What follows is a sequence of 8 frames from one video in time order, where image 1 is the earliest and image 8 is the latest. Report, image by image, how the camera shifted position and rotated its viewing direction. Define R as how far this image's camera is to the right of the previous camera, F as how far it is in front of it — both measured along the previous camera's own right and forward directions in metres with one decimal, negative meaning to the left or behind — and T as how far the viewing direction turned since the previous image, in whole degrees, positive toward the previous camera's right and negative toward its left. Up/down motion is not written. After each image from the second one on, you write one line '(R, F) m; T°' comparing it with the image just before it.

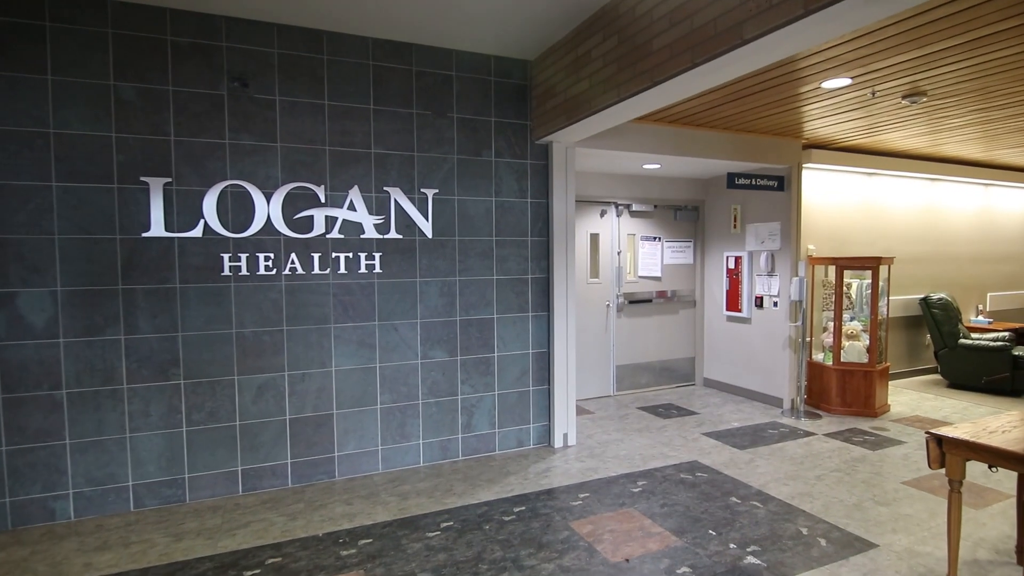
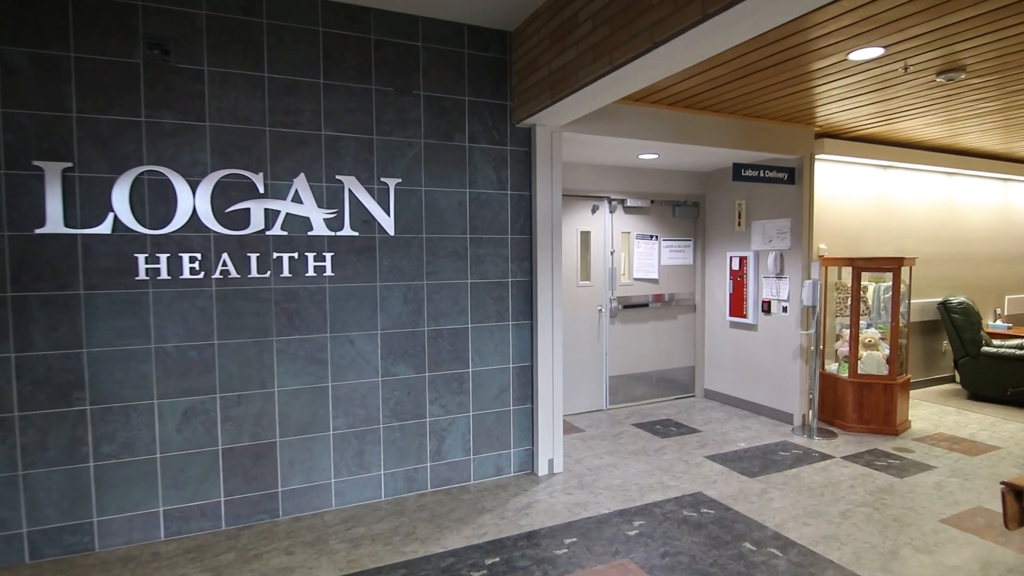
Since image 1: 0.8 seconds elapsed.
(+0.1, +0.5) m; +1°
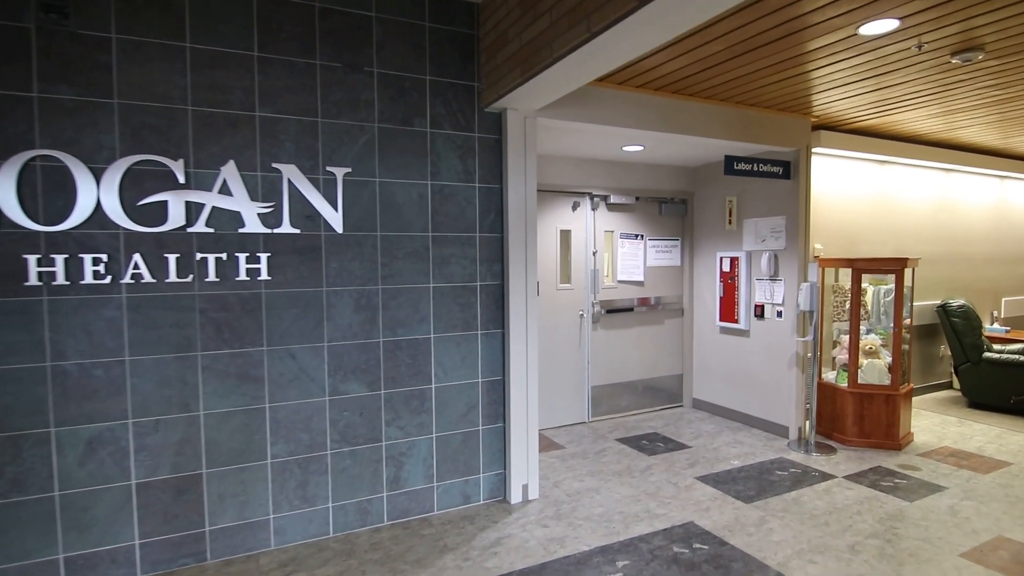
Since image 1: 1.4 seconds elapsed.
(+0.1, +0.4) m; +1°
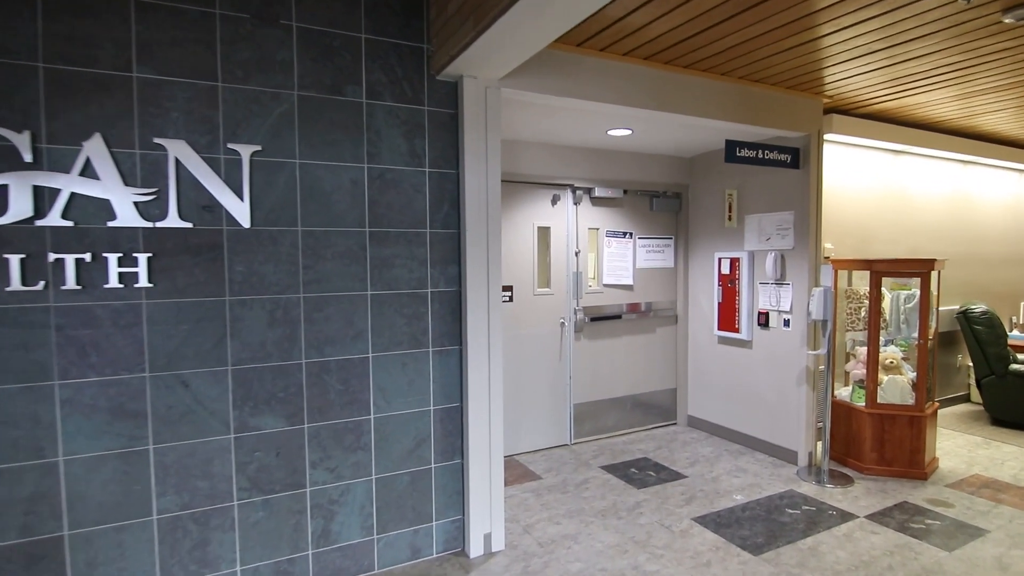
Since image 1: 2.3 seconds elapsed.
(+0.2, +0.6) m; +1°
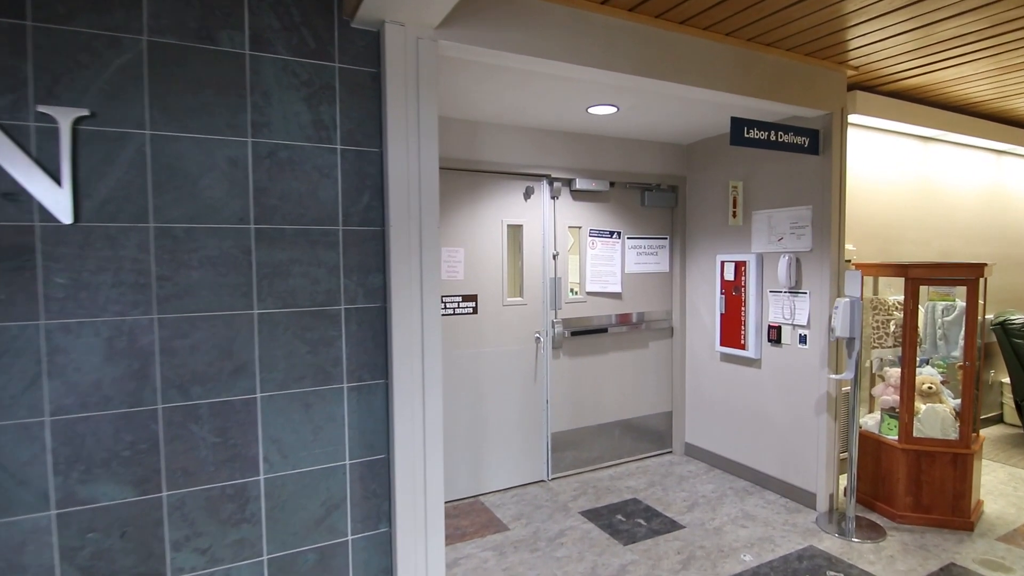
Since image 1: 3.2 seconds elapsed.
(+0.2, +0.6) m; 0°
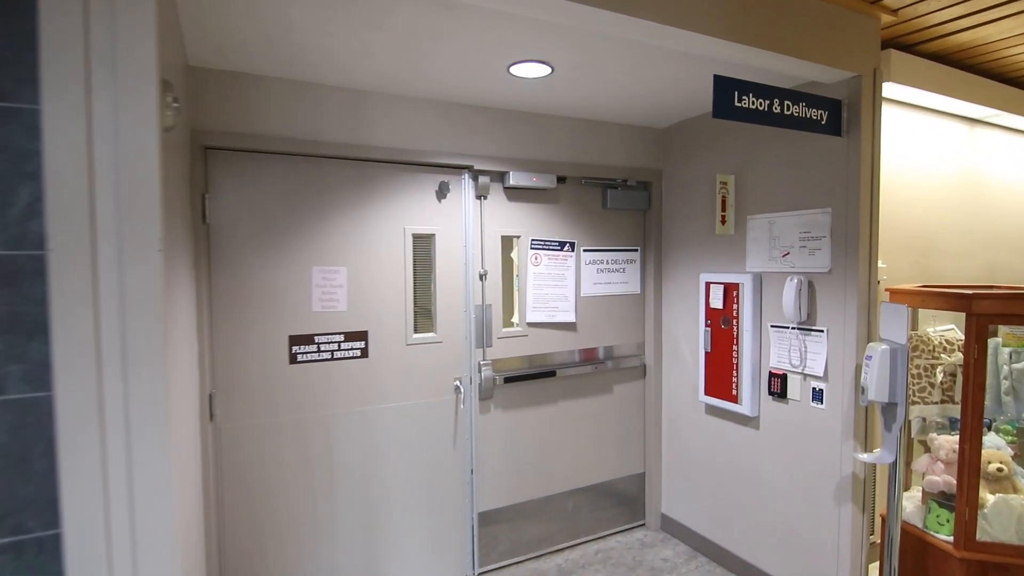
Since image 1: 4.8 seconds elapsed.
(+0.4, +0.9) m; 0°
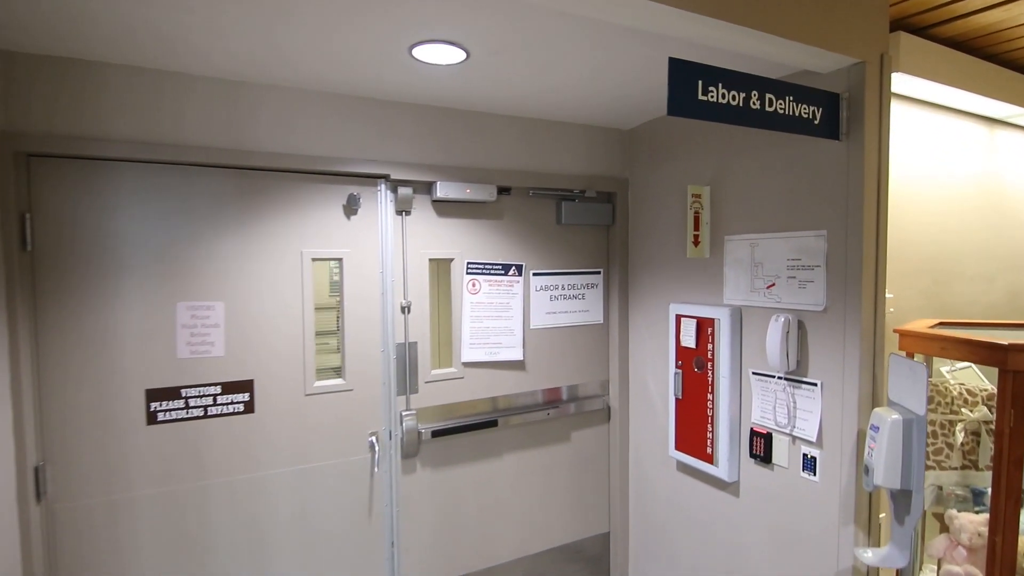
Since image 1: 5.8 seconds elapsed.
(+0.3, +0.4) m; 0°
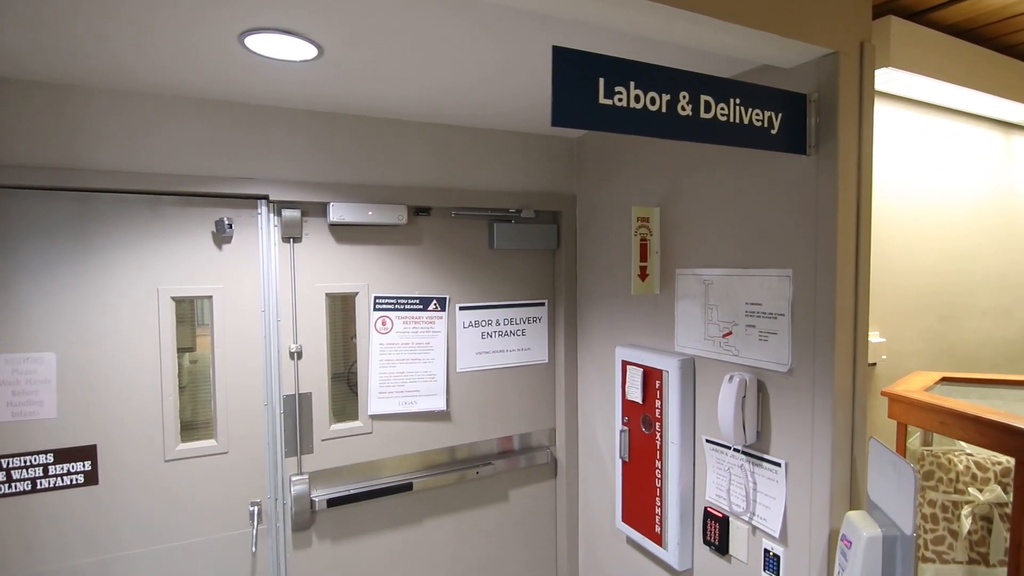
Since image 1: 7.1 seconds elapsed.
(+0.3, +0.4) m; -1°
